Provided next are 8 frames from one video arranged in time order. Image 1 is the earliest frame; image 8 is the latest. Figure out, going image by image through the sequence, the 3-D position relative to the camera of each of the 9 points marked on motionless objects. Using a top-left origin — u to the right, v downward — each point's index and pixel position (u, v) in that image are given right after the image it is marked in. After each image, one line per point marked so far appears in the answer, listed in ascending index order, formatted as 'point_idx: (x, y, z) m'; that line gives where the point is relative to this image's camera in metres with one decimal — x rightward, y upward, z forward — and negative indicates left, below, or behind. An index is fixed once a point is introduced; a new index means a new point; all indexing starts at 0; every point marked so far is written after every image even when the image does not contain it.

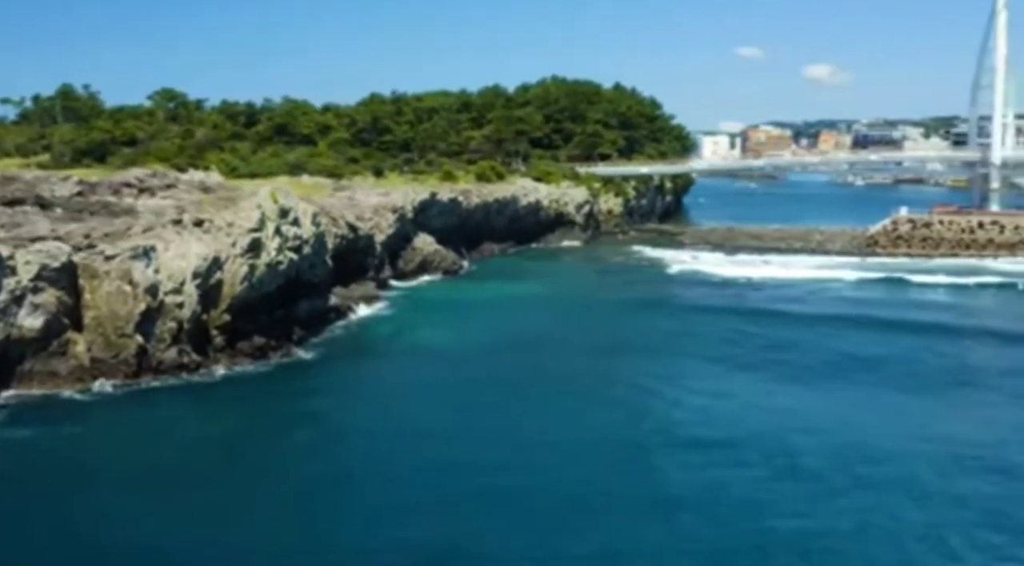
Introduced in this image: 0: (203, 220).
0: (-5.2, +1.1, +17.0) m
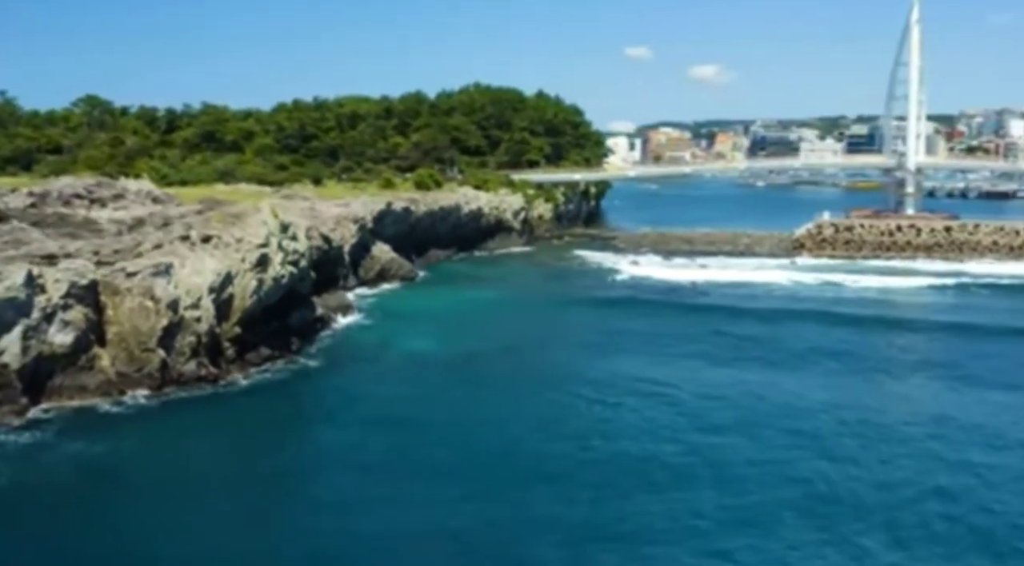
0: (-5.2, +0.8, +17.5) m
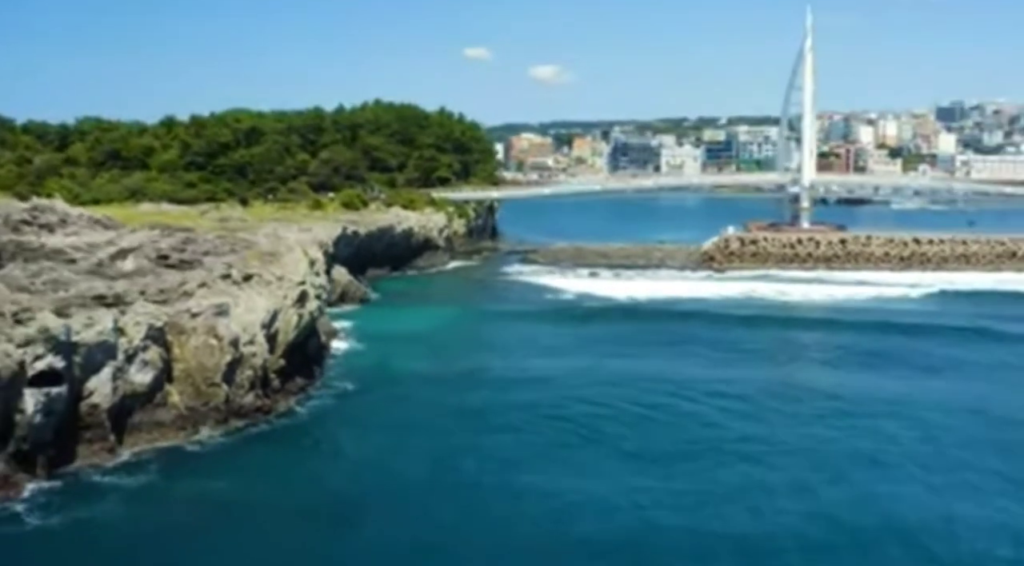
0: (-4.9, +0.2, +18.5) m
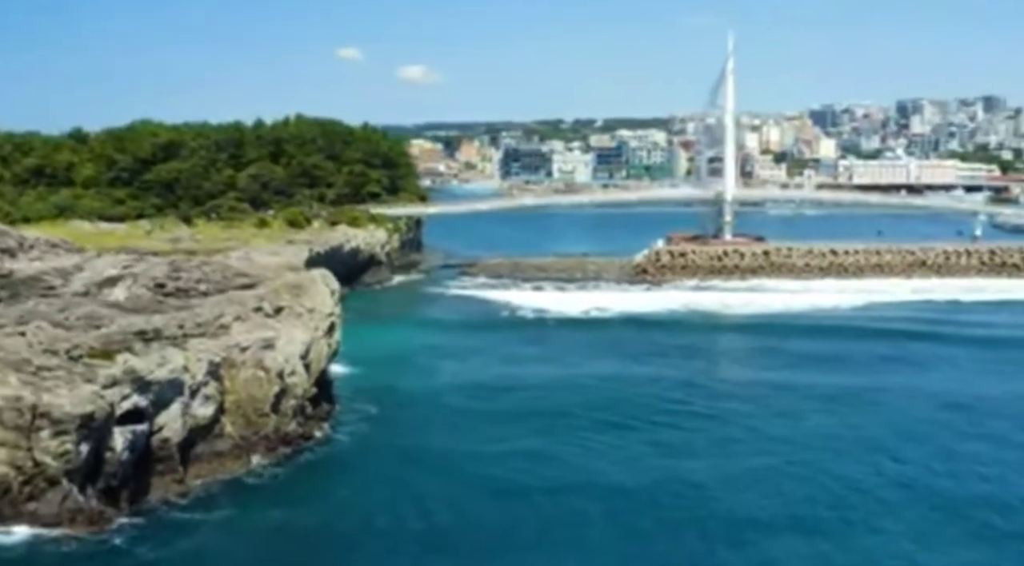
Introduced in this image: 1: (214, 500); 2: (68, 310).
0: (-4.5, -0.5, +19.3) m
1: (-4.5, -3.3, +15.3) m
2: (-8.7, -0.5, +19.2) m
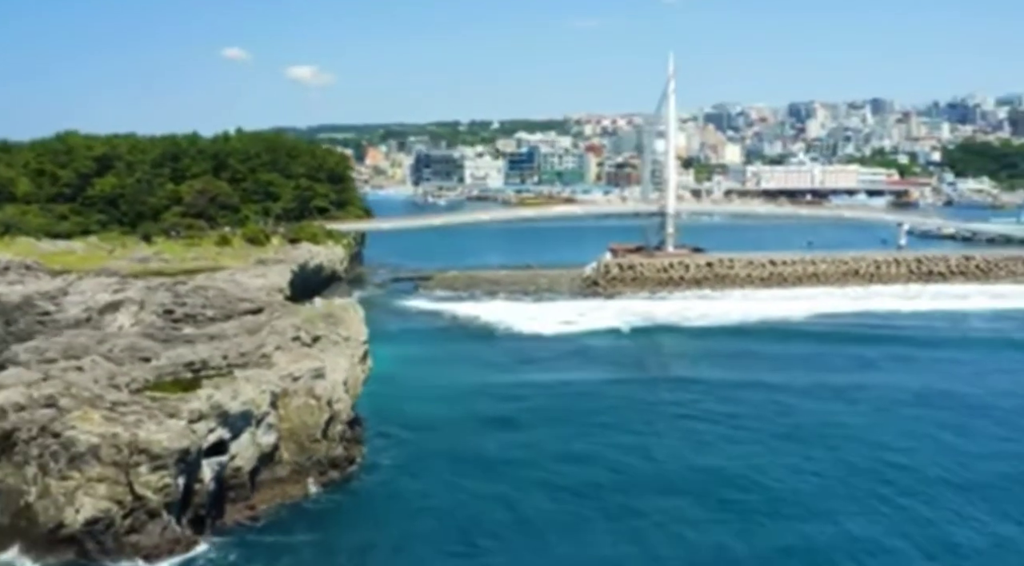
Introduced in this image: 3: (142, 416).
0: (-3.9, -1.1, +20.0) m
1: (-3.6, -3.9, +16.0) m
2: (-8.1, -1.2, +19.6) m
3: (-5.6, -2.0, +15.0) m
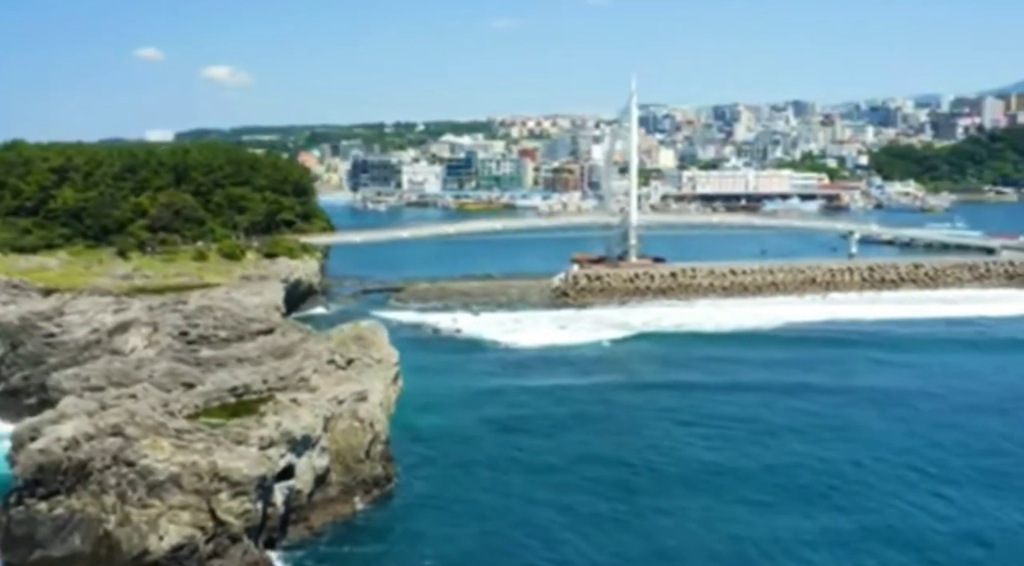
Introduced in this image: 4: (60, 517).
0: (-3.4, -1.6, +20.6) m
1: (-2.8, -4.4, +16.6) m
2: (-7.5, -1.7, +19.9) m
3: (-4.8, -2.5, +15.5) m
4: (-6.6, -3.5, +14.5) m
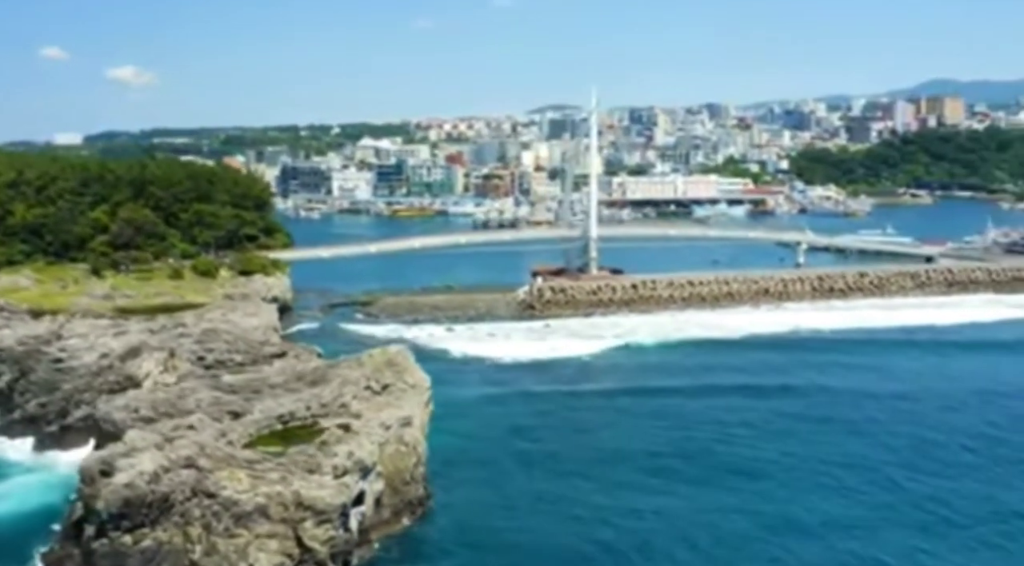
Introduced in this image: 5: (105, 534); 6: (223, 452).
0: (-2.7, -2.2, +21.4) m
1: (-1.8, -5.0, +17.4) m
2: (-6.8, -2.4, +20.4) m
3: (-3.7, -3.1, +16.2) m
4: (-5.5, -4.1, +15.0) m
5: (-6.4, -3.9, +15.4) m
6: (-4.9, -2.9, +16.6) m
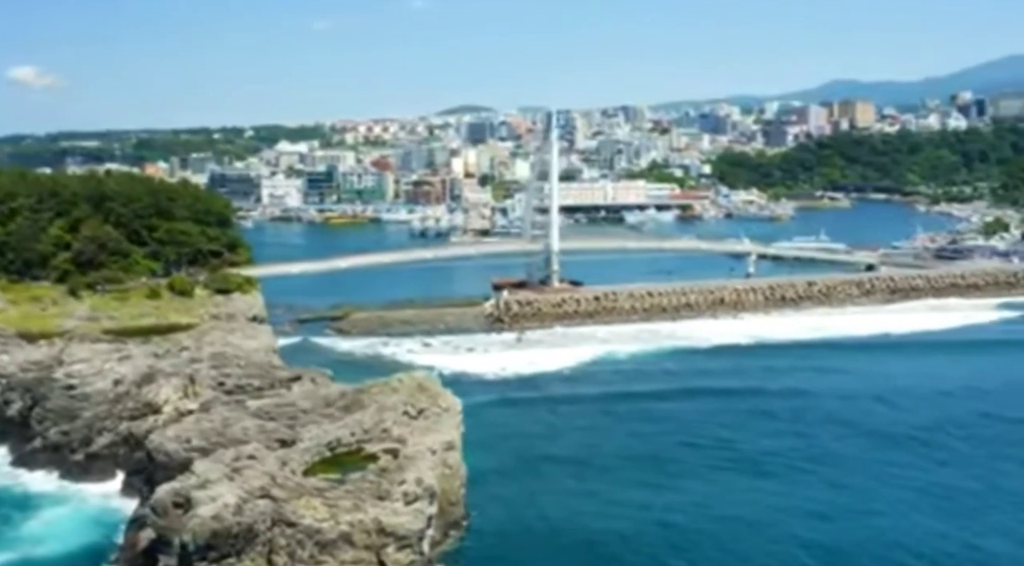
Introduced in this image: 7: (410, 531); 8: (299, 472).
0: (-2.0, -2.8, +22.2) m
1: (-0.8, -5.6, +18.3) m
2: (-6.0, -3.0, +21.0) m
3: (-2.7, -3.7, +16.9) m
4: (-4.4, -4.7, +15.6) m
5: (-5.3, -4.6, +16.0) m
6: (-3.8, -3.5, +17.3) m
7: (-1.7, -4.0, +16.0) m
8: (-4.0, -3.5, +18.3) m
